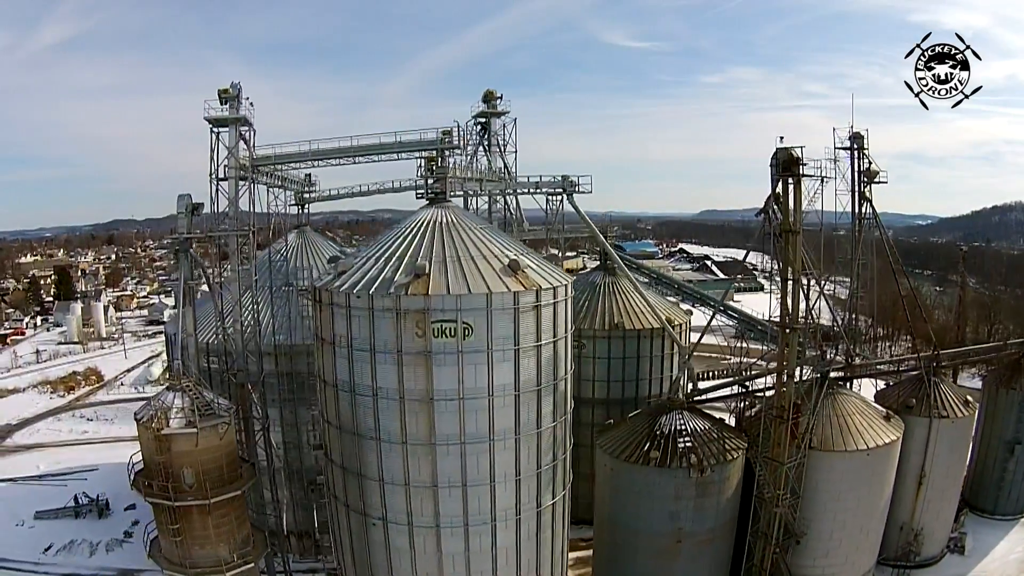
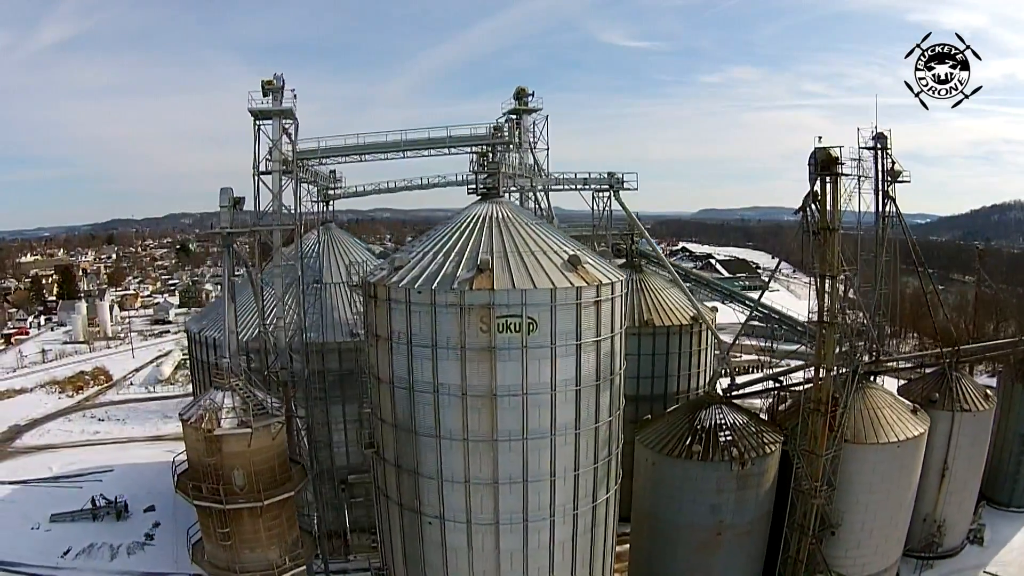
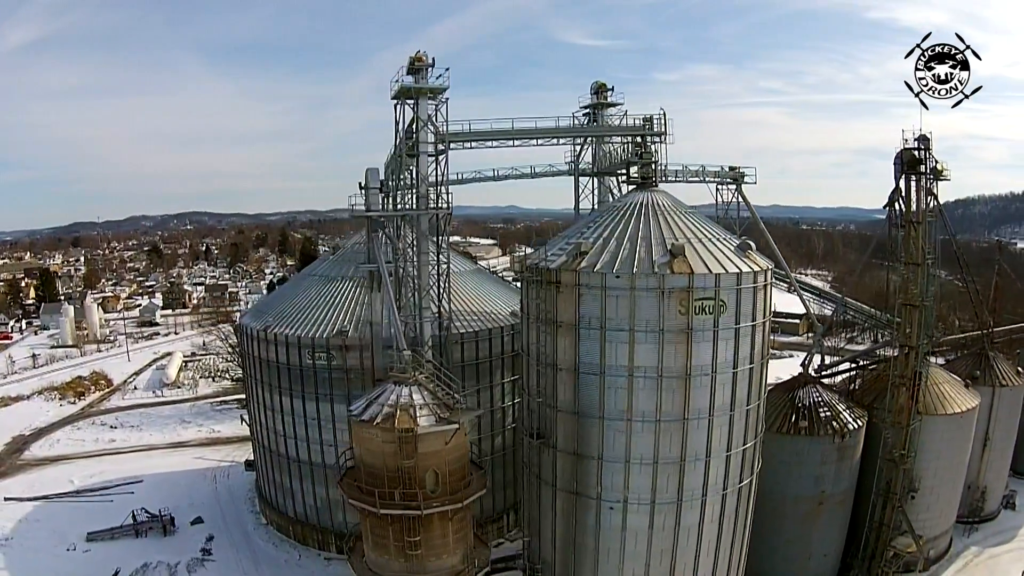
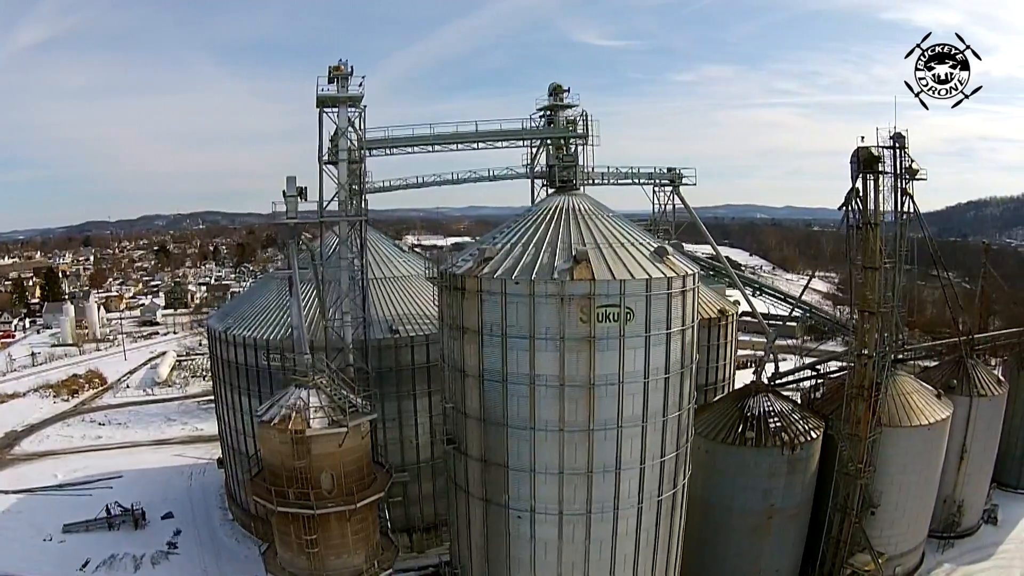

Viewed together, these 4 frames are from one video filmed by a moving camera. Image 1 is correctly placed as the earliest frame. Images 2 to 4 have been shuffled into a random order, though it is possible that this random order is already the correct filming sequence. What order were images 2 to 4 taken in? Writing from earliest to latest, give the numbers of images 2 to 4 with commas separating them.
2, 4, 3
